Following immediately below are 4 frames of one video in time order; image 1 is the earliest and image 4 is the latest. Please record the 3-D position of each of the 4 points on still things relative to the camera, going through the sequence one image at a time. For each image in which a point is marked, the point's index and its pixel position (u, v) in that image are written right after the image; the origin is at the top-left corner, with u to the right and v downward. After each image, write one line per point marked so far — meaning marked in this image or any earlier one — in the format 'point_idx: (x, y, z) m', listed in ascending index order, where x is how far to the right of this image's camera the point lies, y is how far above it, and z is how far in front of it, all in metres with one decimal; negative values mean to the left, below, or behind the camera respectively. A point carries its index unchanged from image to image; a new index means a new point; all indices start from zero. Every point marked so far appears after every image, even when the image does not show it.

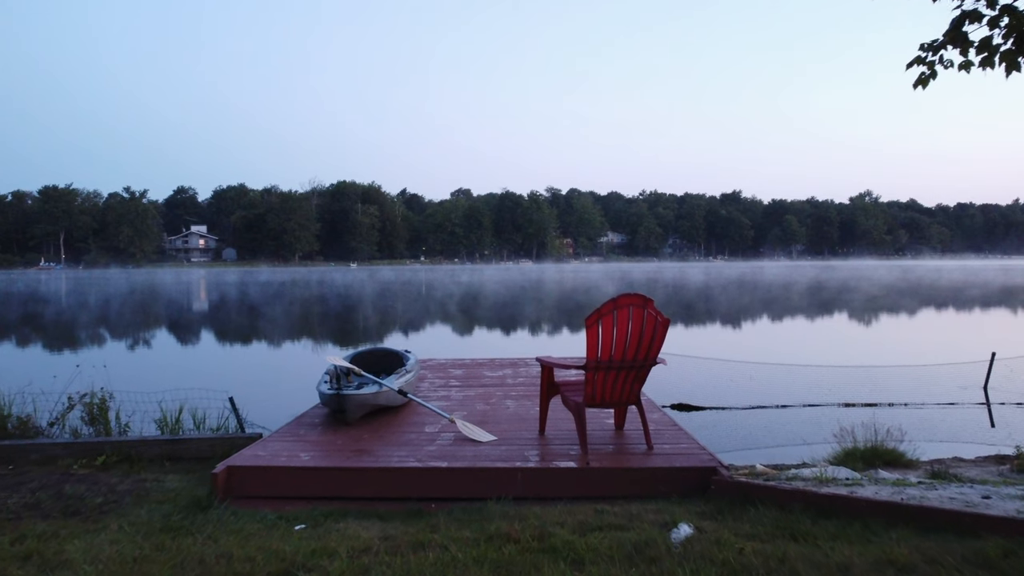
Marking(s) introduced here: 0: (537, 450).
0: (+0.2, -1.1, +5.2) m
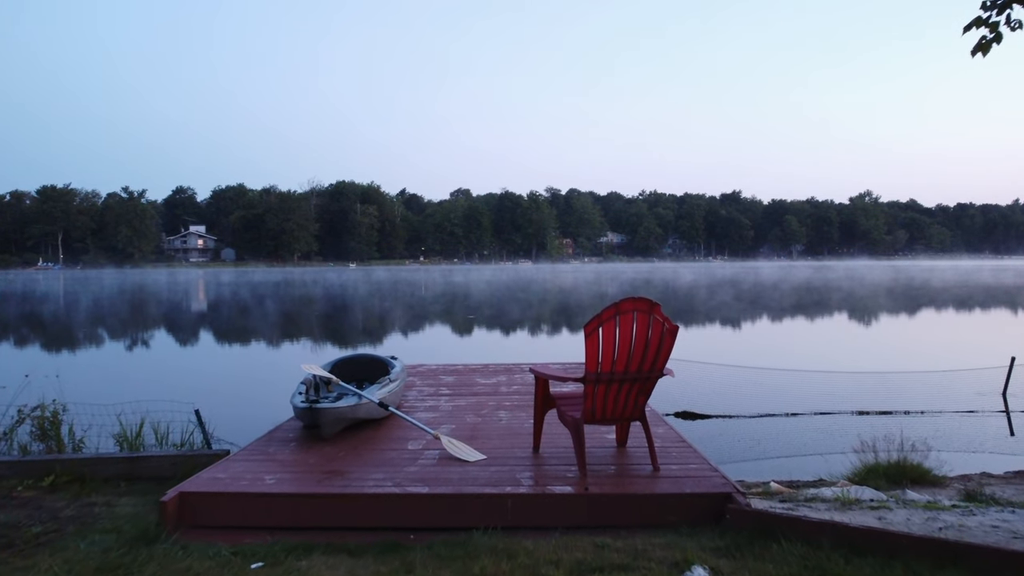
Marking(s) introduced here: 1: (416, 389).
0: (+0.1, -1.1, +4.7) m
1: (-1.0, -1.0, +7.8) m
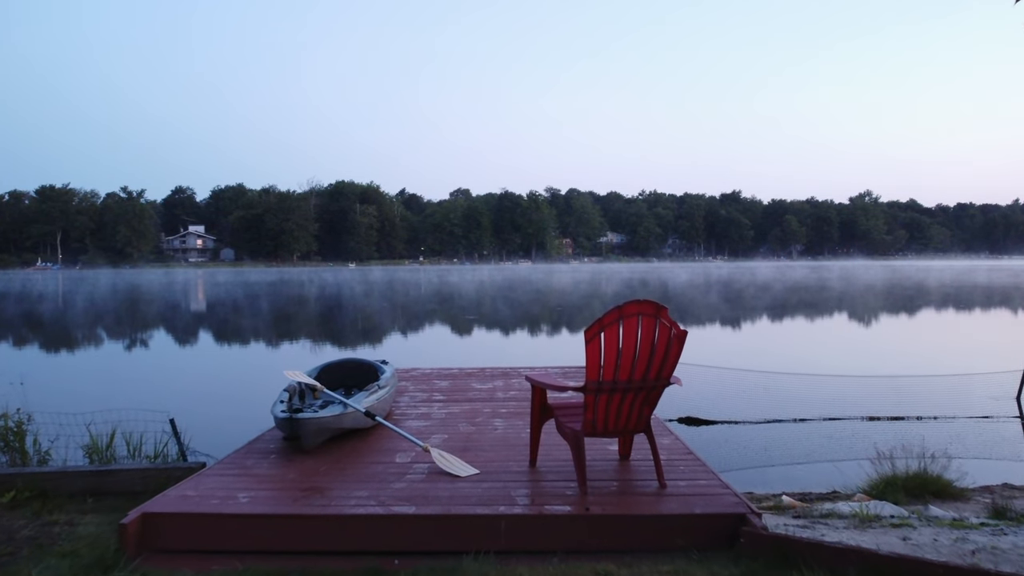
0: (+0.1, -1.1, +4.3) m
1: (-1.0, -1.0, +7.5) m
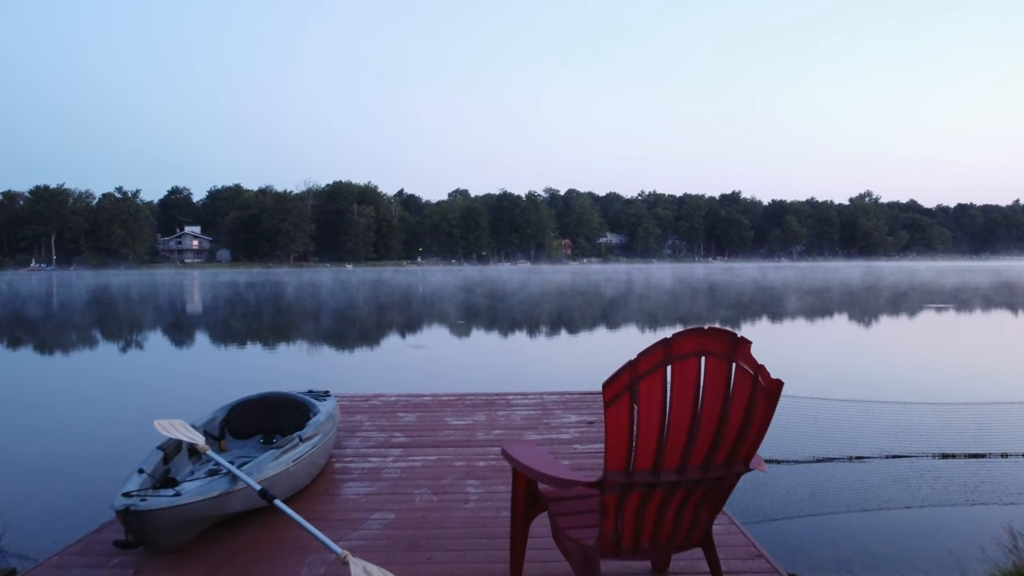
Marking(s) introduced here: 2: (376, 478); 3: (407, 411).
0: (0.0, -1.2, +2.5) m
1: (-1.1, -1.1, +5.7) m
2: (-0.8, -1.1, +4.7) m
3: (-0.9, -1.0, +6.7) m
